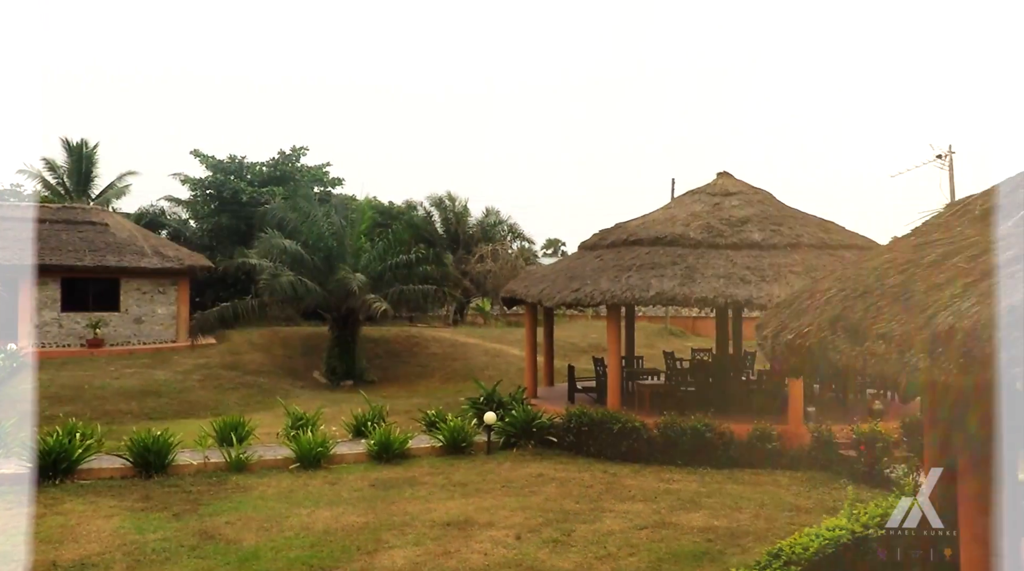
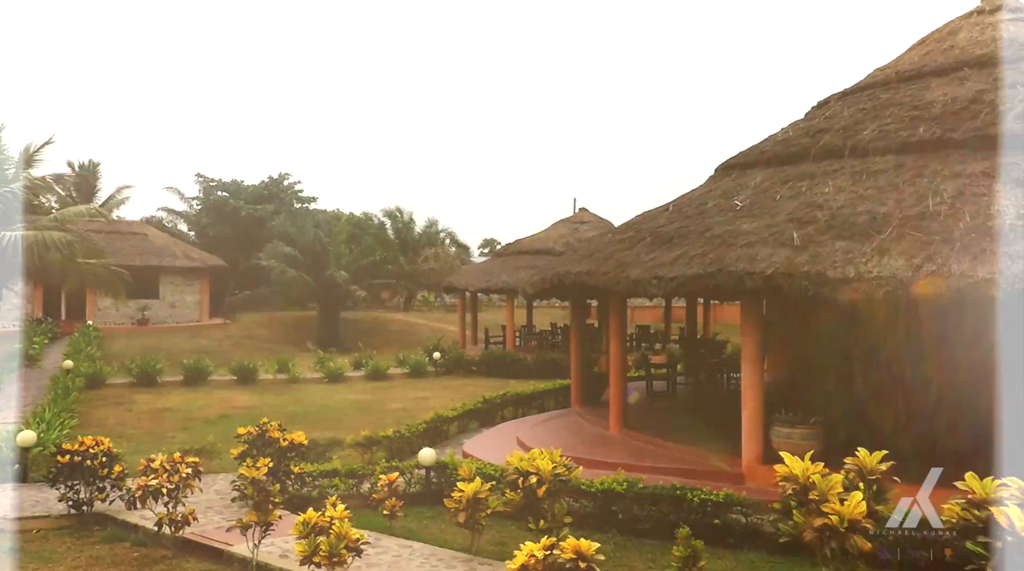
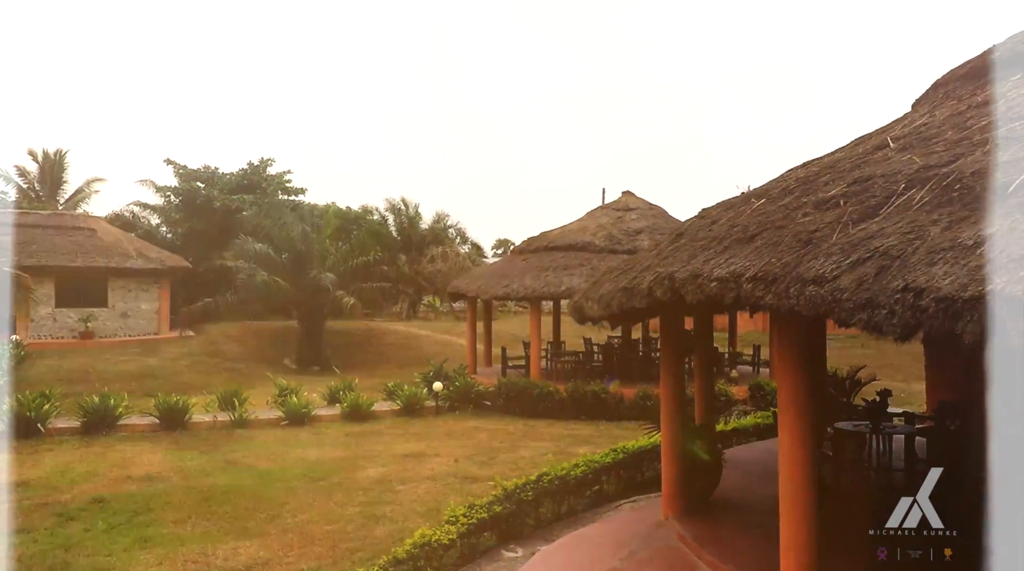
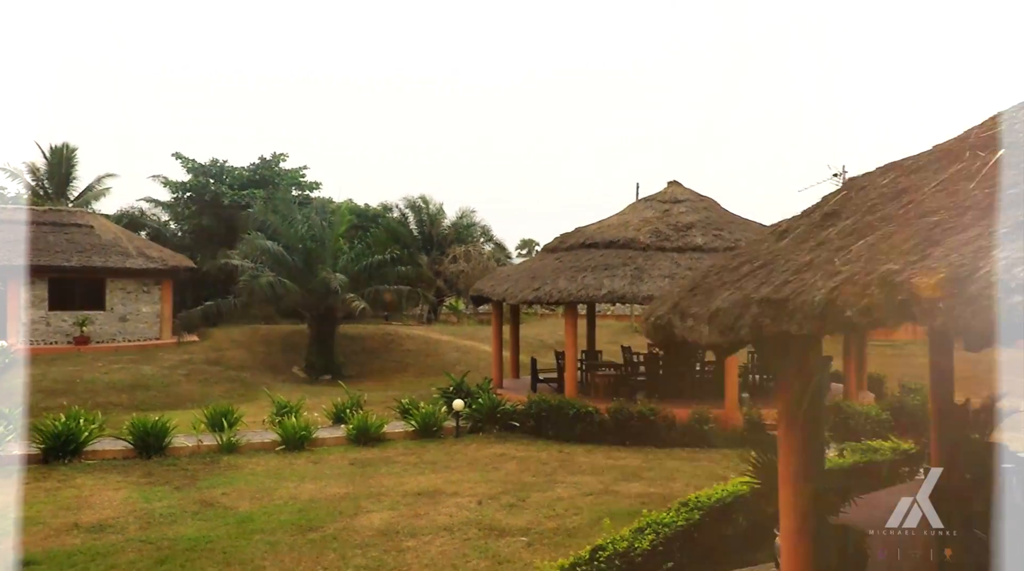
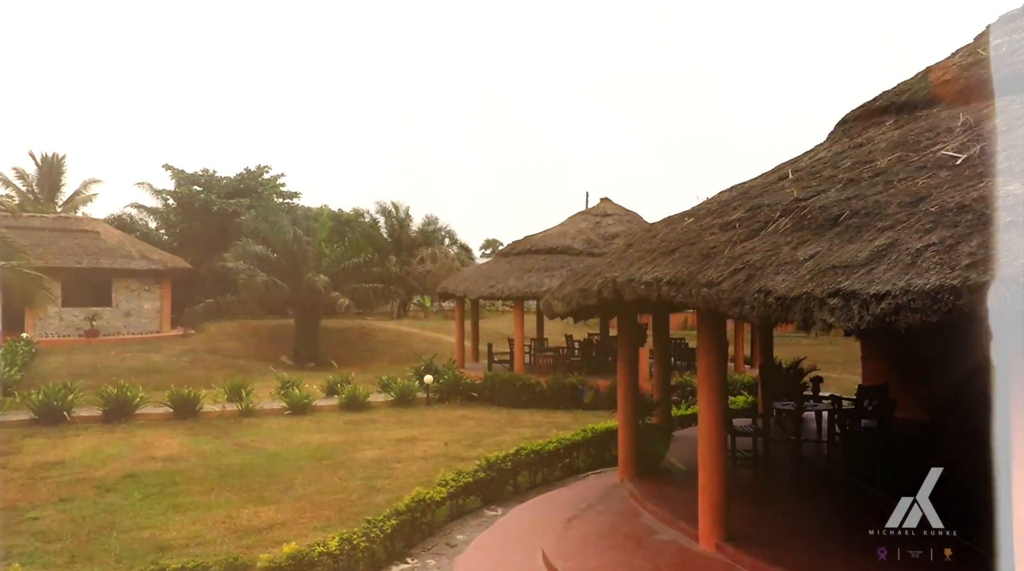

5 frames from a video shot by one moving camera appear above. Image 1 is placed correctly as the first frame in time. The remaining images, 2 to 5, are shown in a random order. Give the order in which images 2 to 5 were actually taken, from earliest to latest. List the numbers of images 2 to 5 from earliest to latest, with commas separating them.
4, 3, 5, 2
